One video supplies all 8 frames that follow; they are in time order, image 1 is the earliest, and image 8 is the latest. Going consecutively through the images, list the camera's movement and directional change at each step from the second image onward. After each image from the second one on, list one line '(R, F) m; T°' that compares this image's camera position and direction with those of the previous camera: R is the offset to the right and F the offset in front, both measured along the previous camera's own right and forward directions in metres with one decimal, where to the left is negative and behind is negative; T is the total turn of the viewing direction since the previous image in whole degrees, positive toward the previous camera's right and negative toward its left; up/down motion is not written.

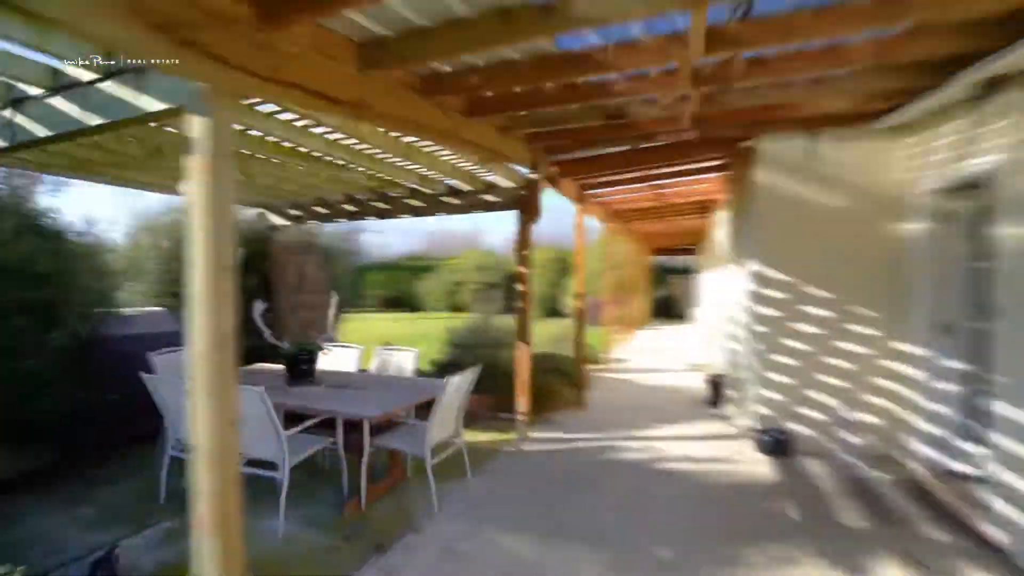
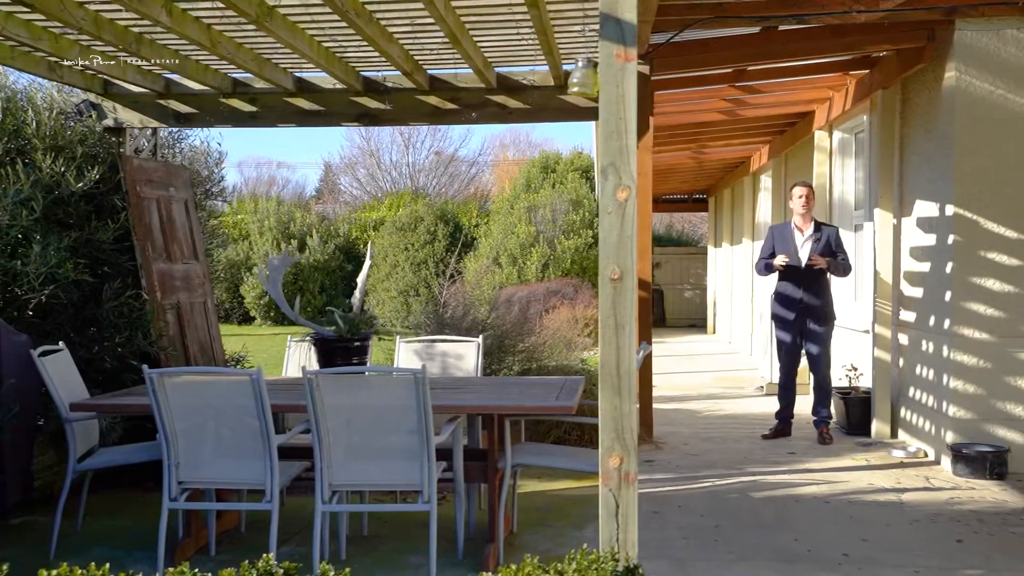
(+0.2, +2.6) m; -30°
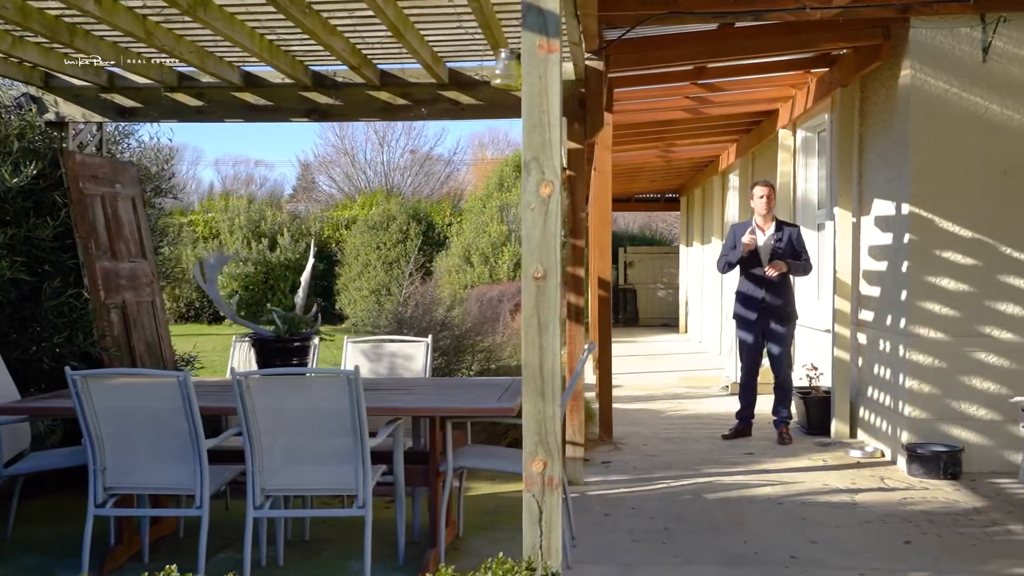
(+0.4, +0.1) m; +1°
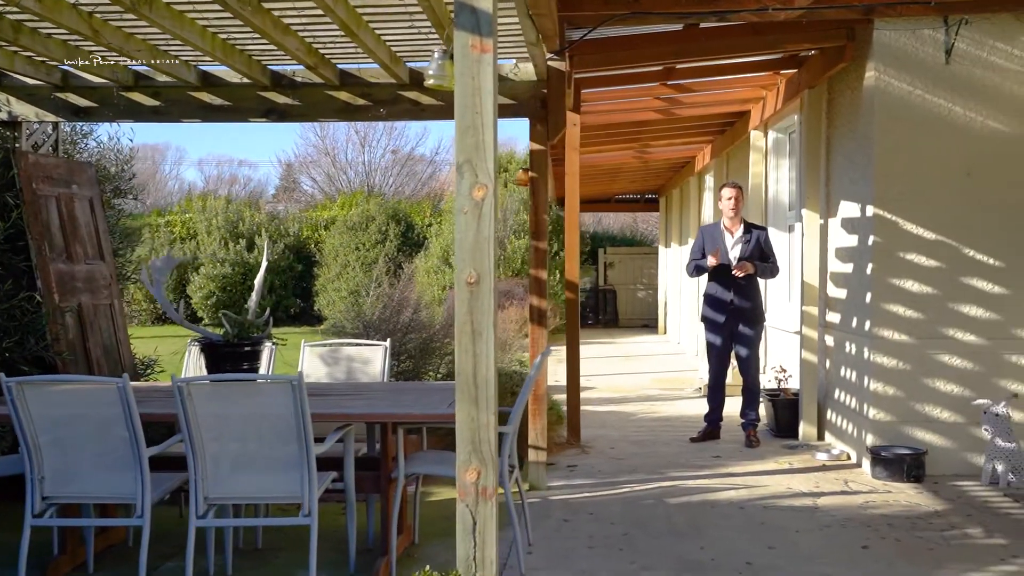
(+0.4, +0.1) m; +1°
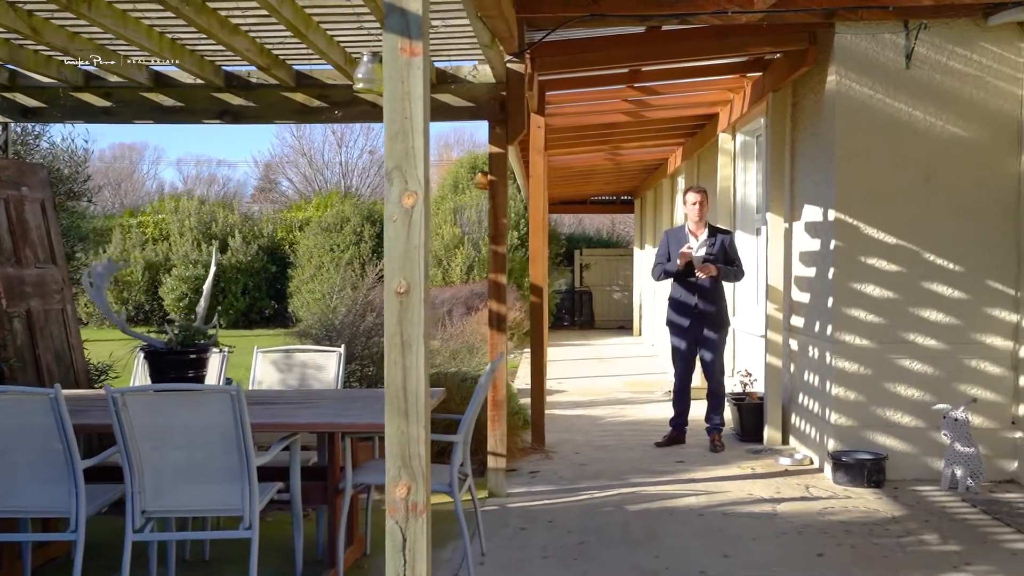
(+0.3, +0.1) m; +1°
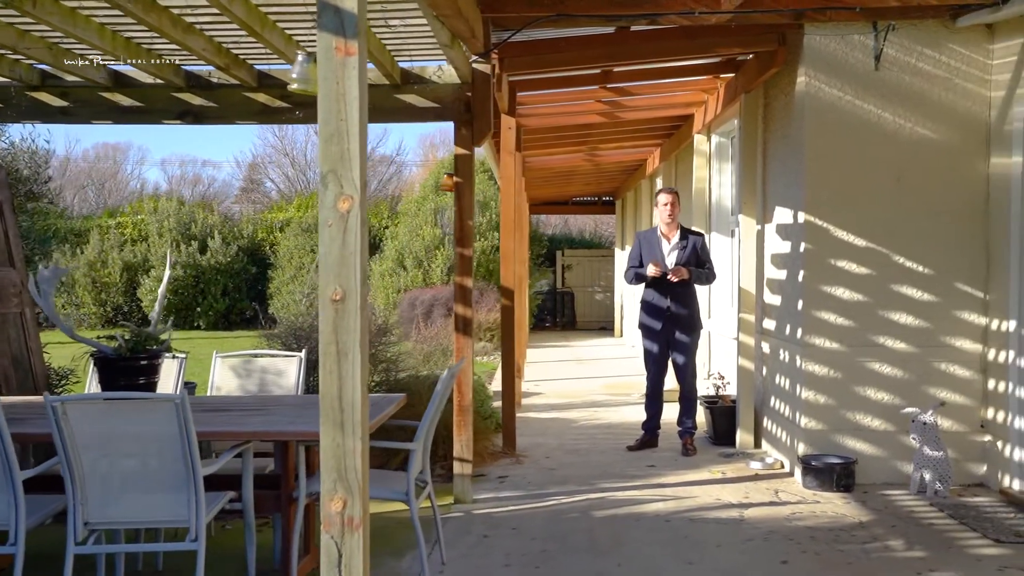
(+0.3, +0.1) m; 0°
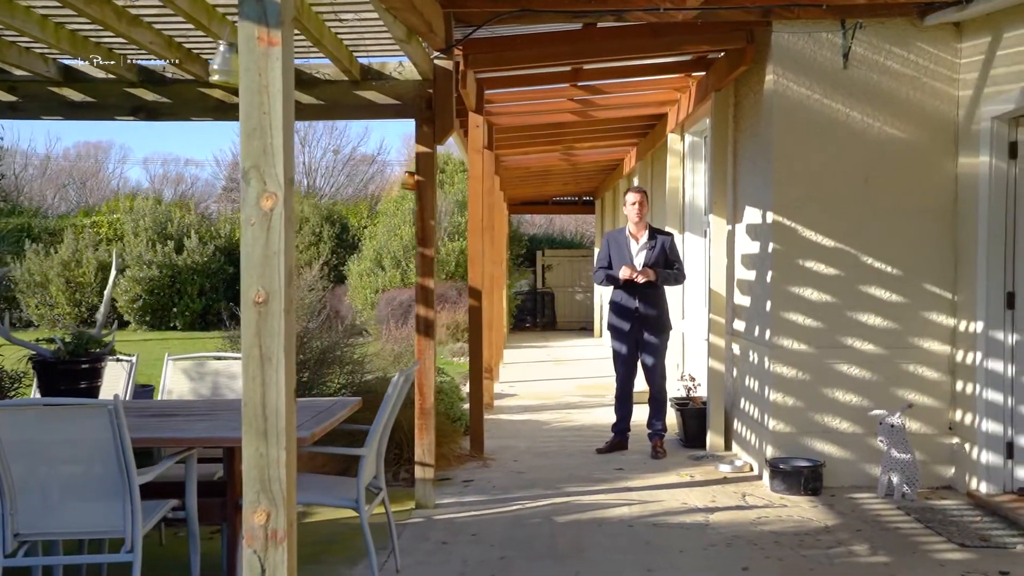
(+0.3, +0.1) m; +1°
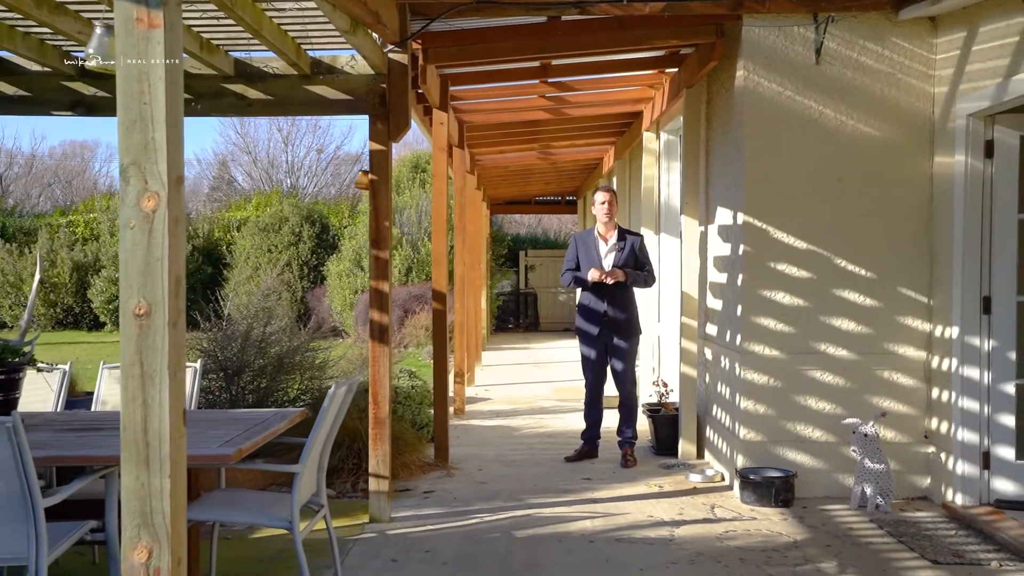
(+0.4, +0.2) m; 0°
